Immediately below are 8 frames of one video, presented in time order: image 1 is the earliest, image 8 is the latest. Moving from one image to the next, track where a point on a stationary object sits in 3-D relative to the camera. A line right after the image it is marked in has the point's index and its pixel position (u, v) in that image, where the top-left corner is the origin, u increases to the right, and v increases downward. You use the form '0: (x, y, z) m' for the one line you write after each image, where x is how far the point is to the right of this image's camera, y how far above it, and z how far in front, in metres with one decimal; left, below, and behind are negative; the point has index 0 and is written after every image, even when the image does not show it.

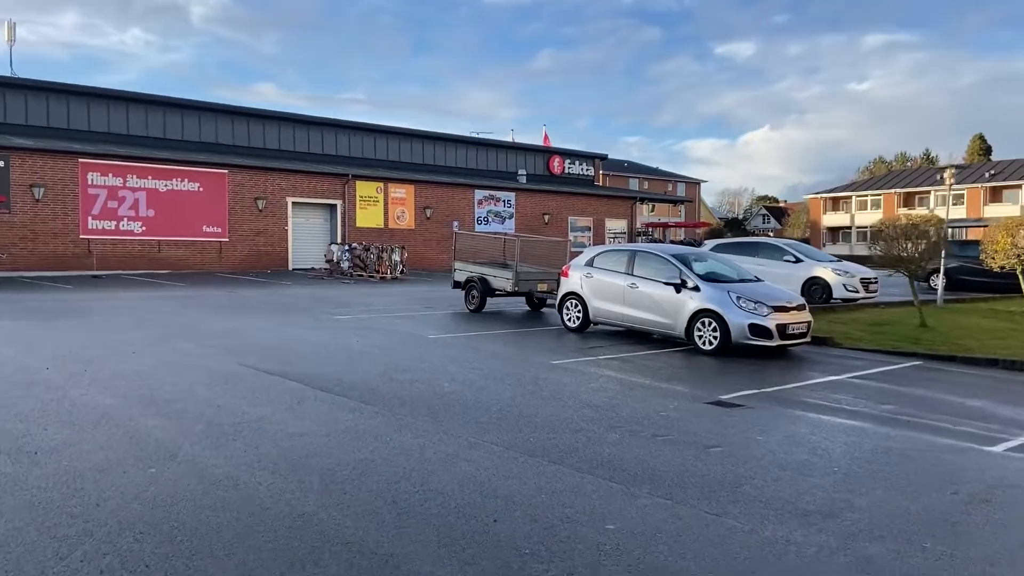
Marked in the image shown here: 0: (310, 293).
0: (-4.7, -0.1, +18.9) m
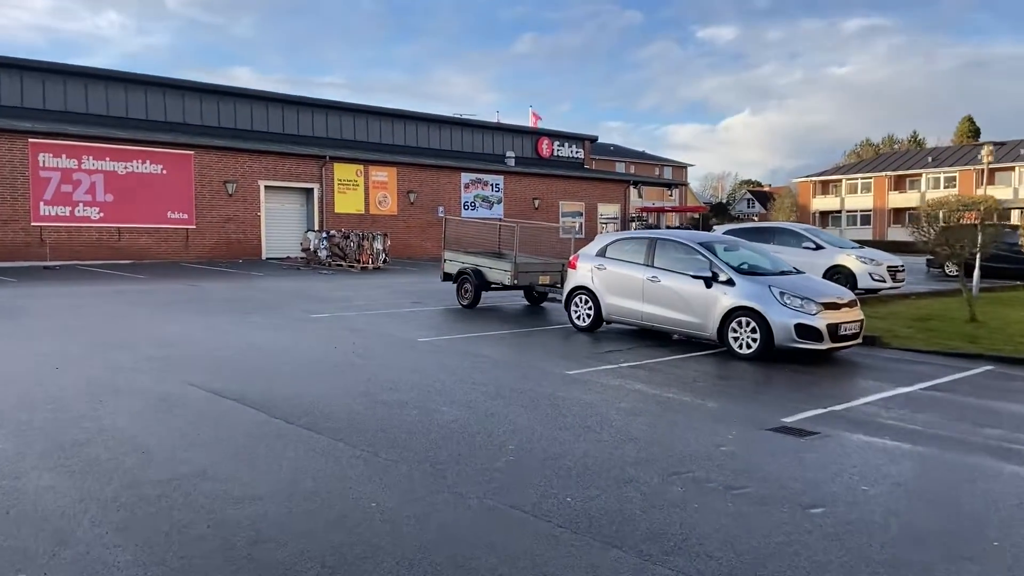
0: (-4.9, 0.0, +17.0) m
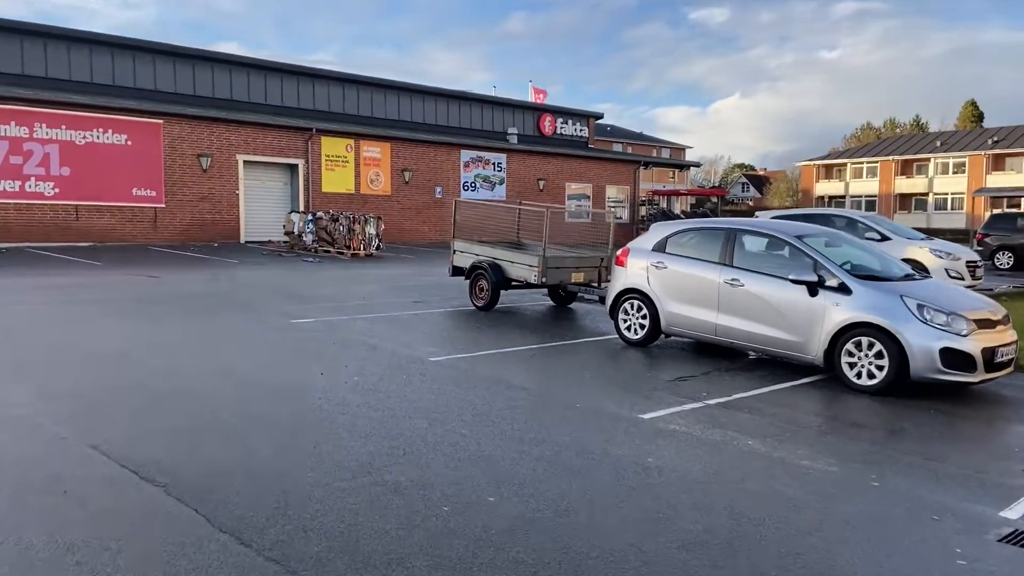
0: (-4.5, +0.2, +14.5) m
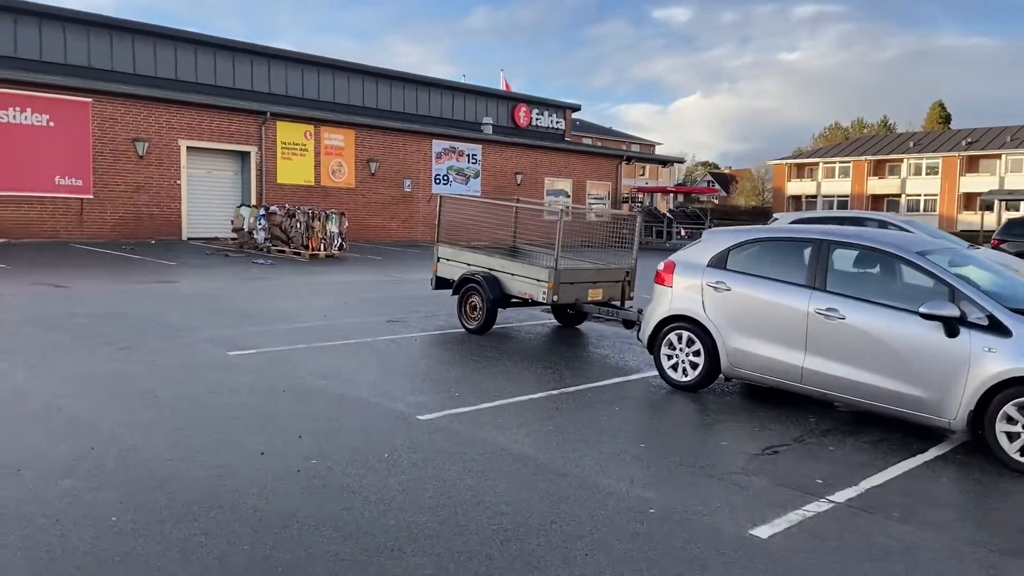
0: (-4.7, 0.0, +12.0) m
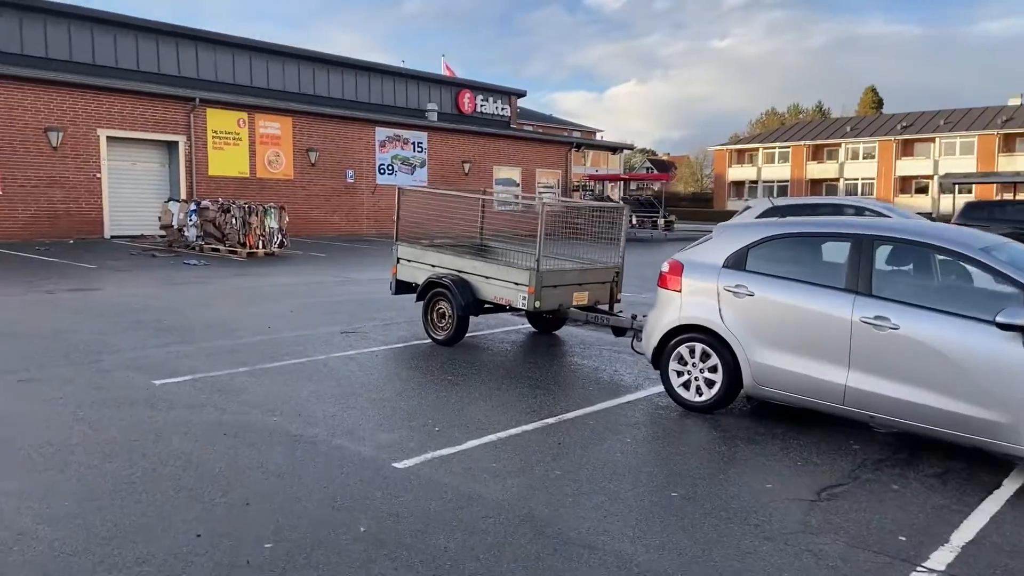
0: (-5.2, -0.1, +10.6) m
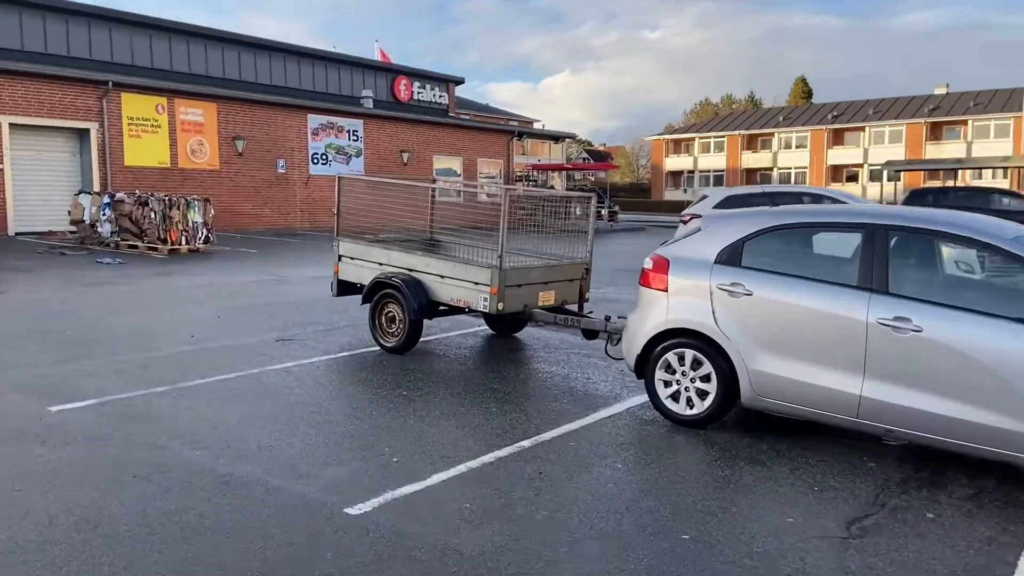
0: (-5.7, -0.2, +9.3) m
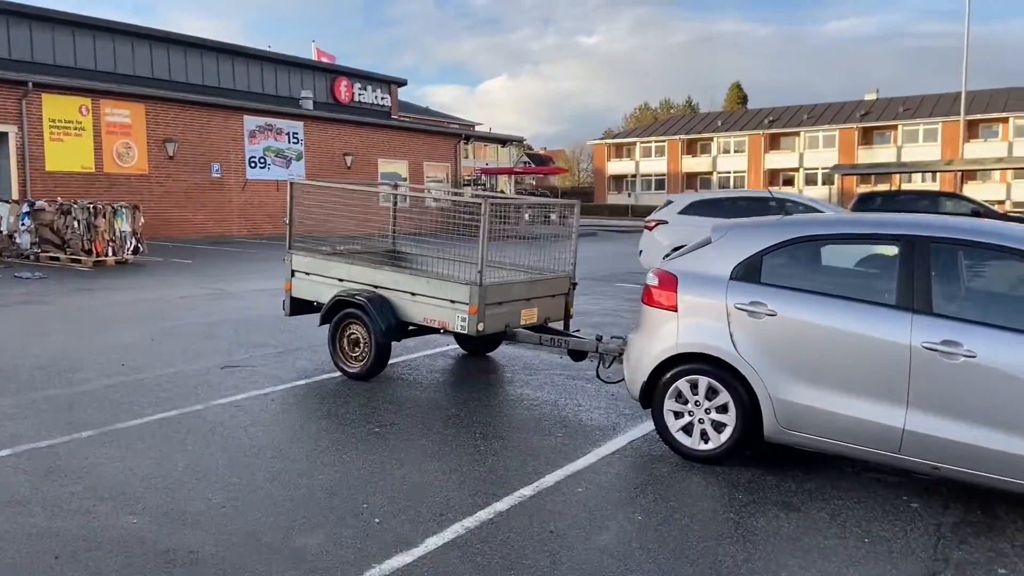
0: (-6.0, -0.4, +8.2) m
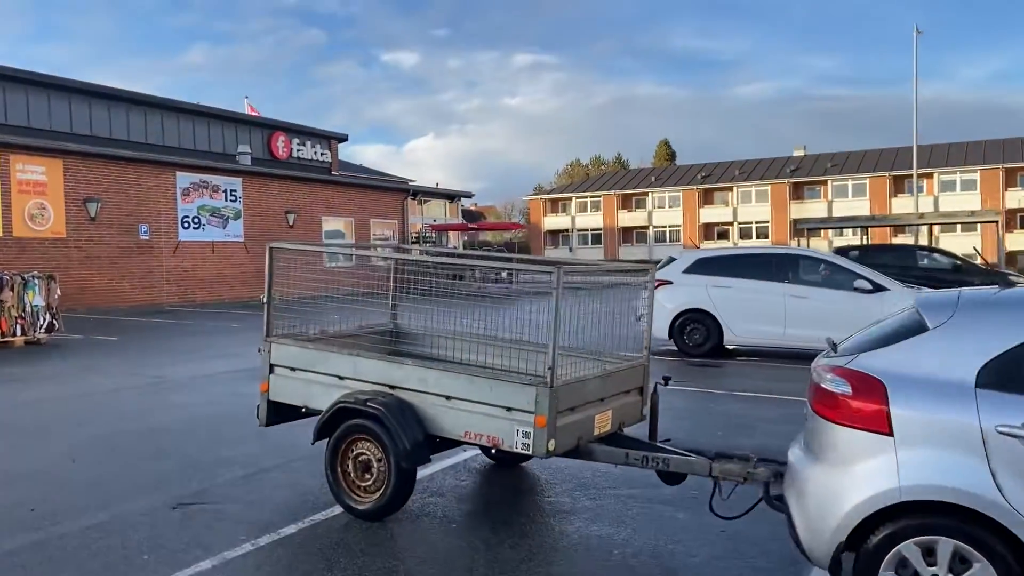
0: (-5.7, -1.2, +6.0) m
